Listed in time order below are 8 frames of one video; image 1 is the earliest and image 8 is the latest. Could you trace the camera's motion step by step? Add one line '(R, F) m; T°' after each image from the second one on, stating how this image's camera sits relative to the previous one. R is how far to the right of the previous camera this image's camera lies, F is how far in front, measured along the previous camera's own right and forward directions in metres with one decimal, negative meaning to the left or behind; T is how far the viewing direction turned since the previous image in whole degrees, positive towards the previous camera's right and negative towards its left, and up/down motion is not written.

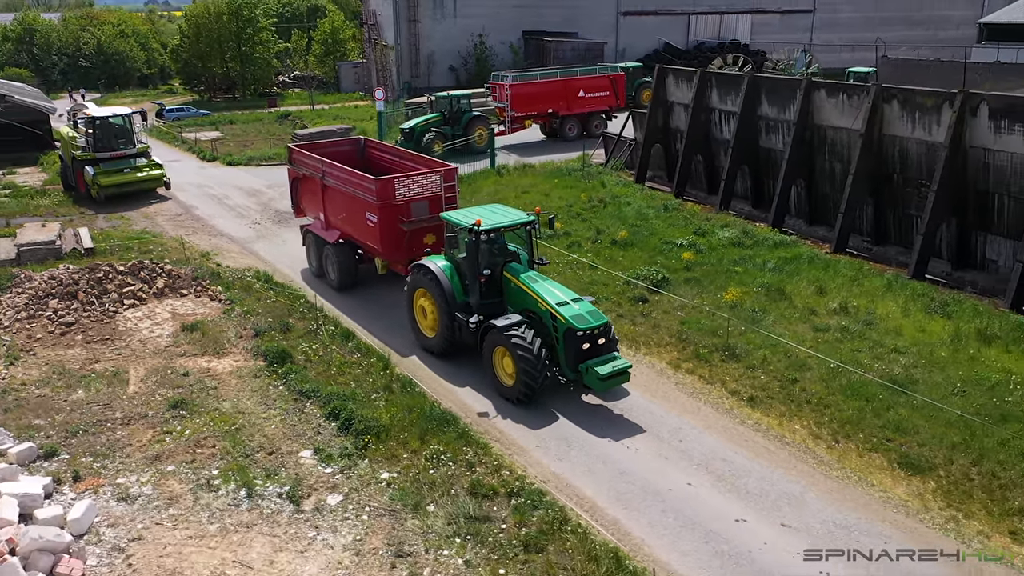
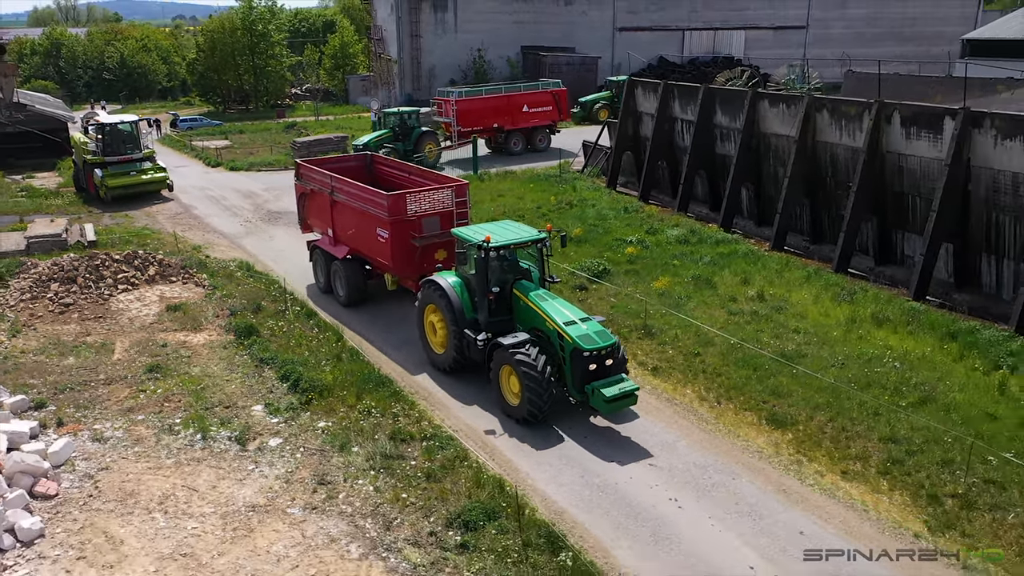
(+1.2, -1.4) m; -1°
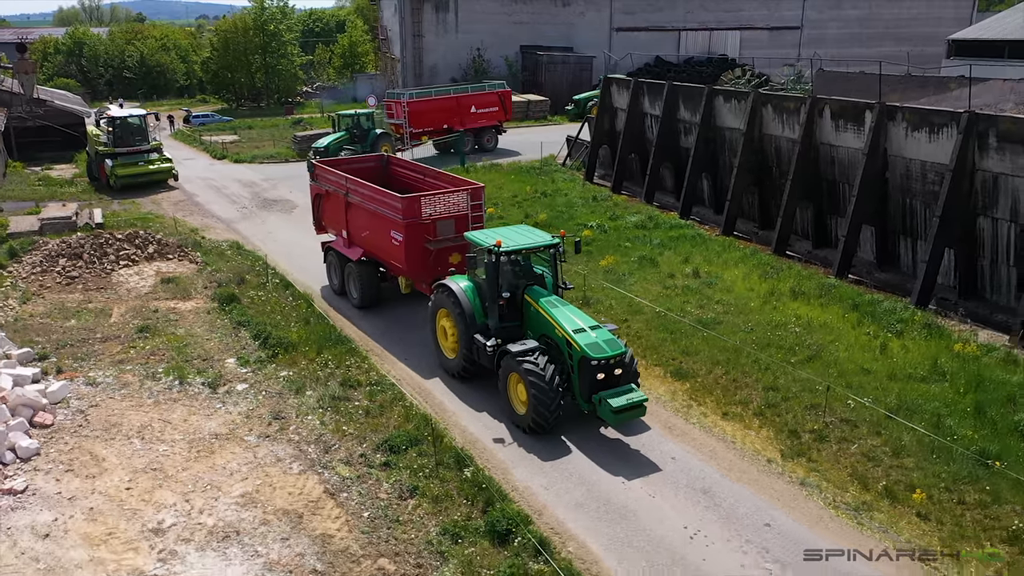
(+1.1, -1.4) m; -1°
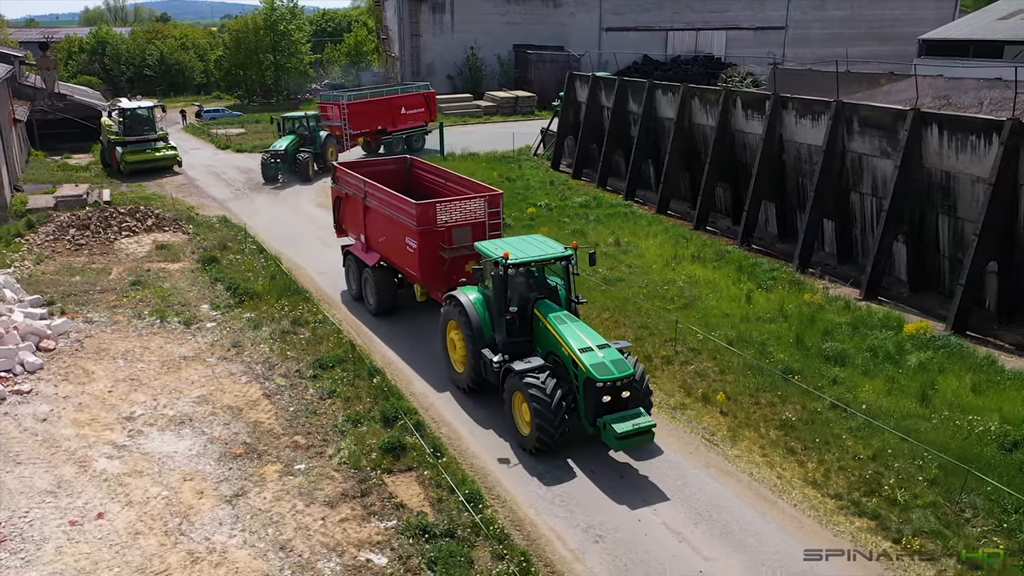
(+1.6, -2.3) m; -1°
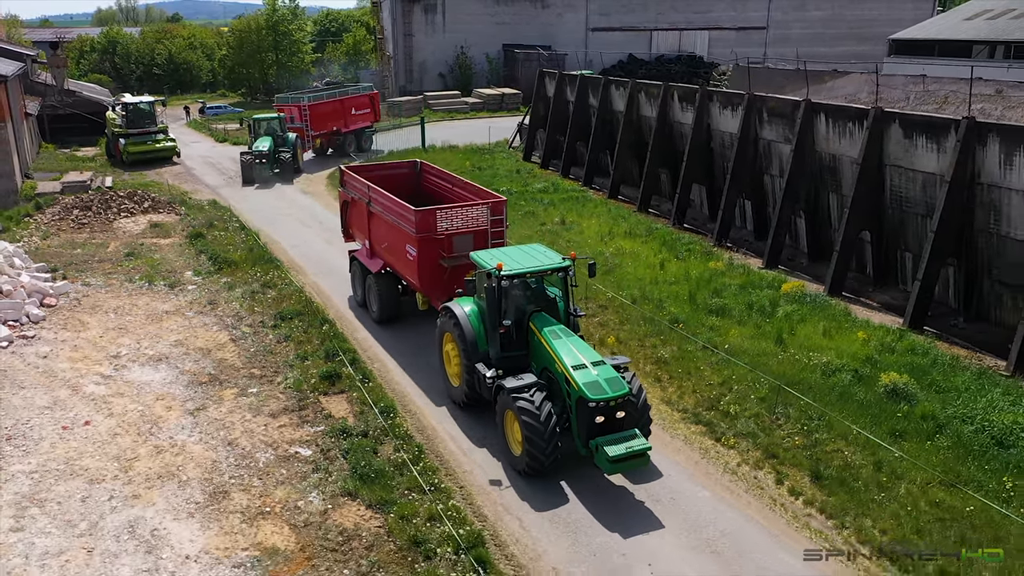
(+1.2, -2.0) m; -1°
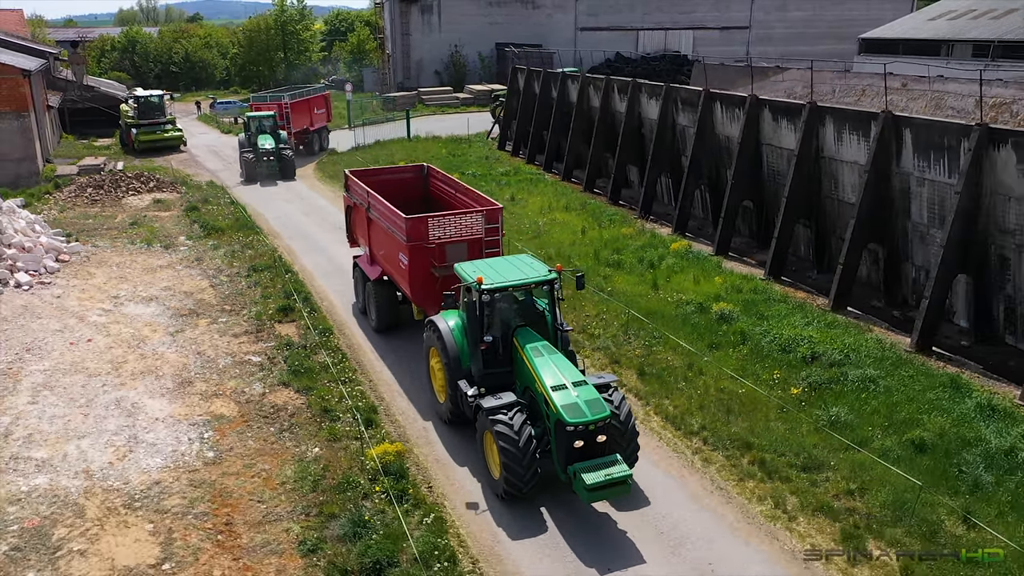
(+1.6, -2.7) m; -1°
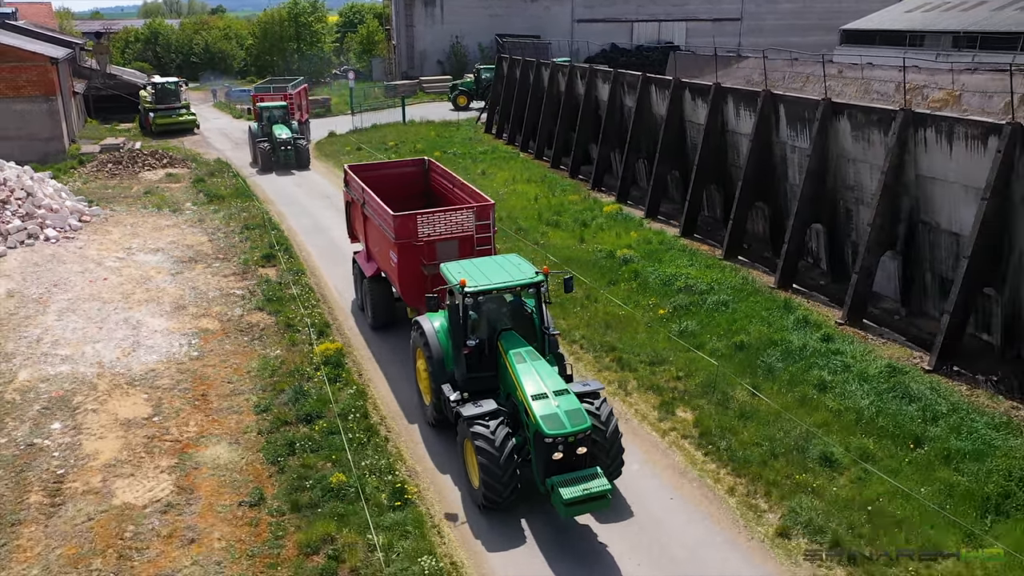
(+1.5, -2.6) m; -1°
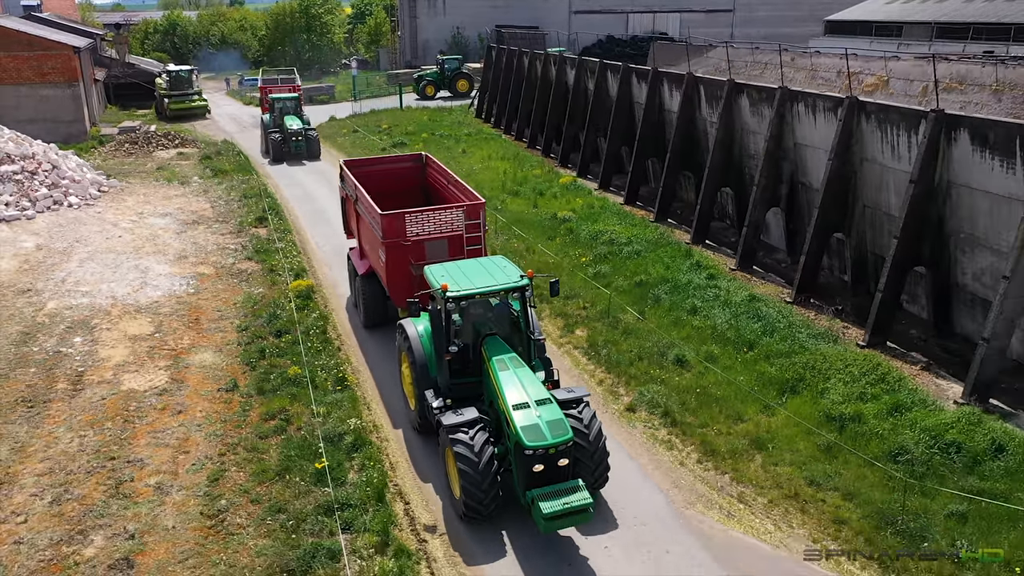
(+1.3, -2.4) m; -1°
